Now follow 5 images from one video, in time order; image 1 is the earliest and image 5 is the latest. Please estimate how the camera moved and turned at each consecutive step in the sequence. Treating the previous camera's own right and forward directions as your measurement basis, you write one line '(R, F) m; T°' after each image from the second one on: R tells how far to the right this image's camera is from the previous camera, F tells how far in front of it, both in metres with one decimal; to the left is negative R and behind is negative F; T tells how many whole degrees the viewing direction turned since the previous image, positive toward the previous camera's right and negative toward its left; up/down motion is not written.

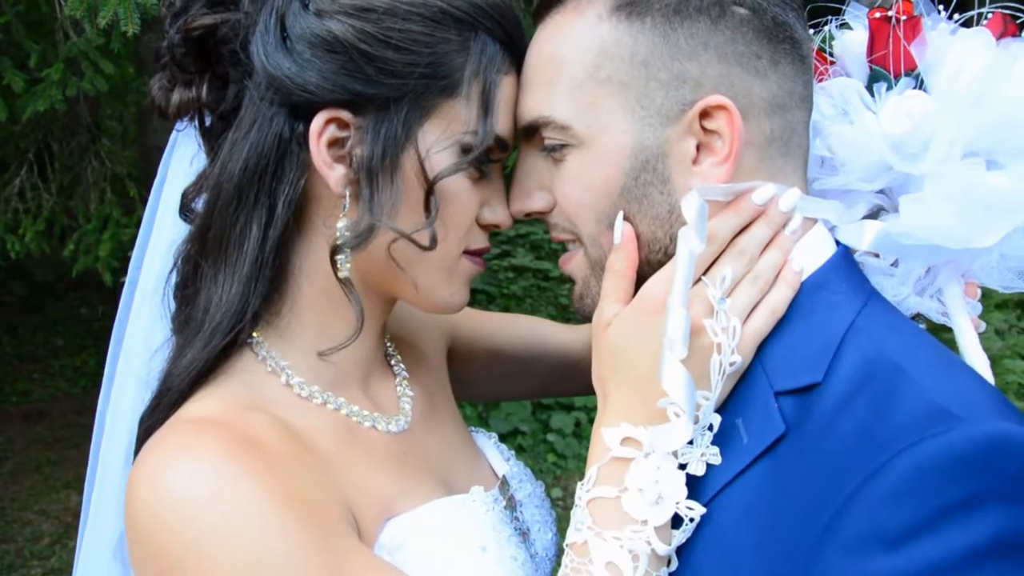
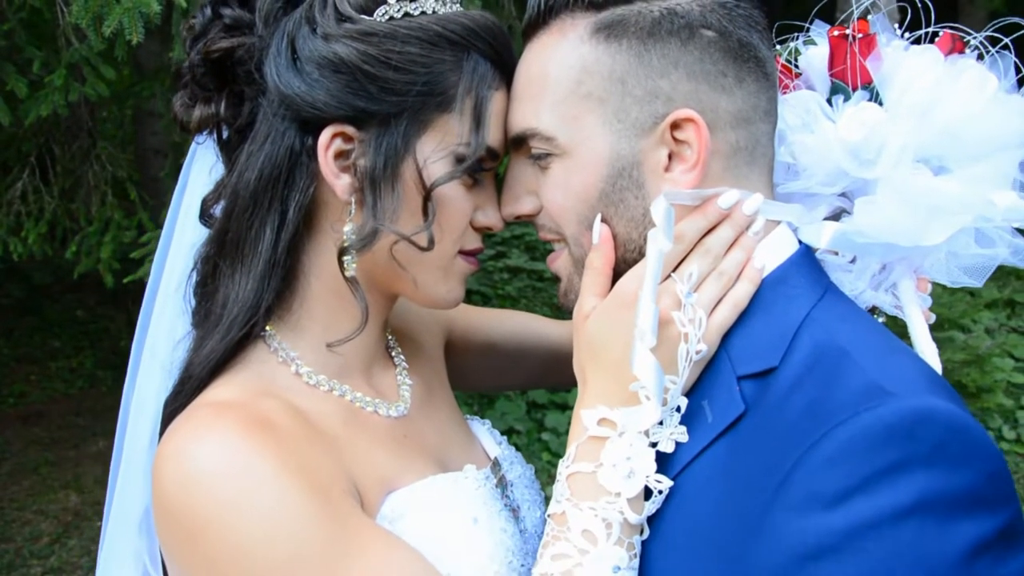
(0.0, -0.1) m; 0°
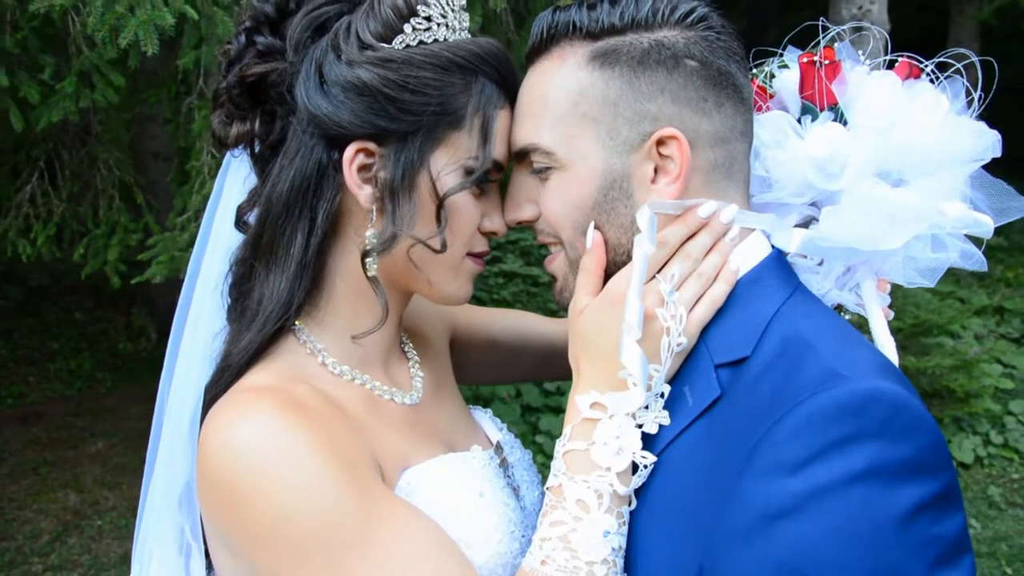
(0.0, -0.1) m; 0°
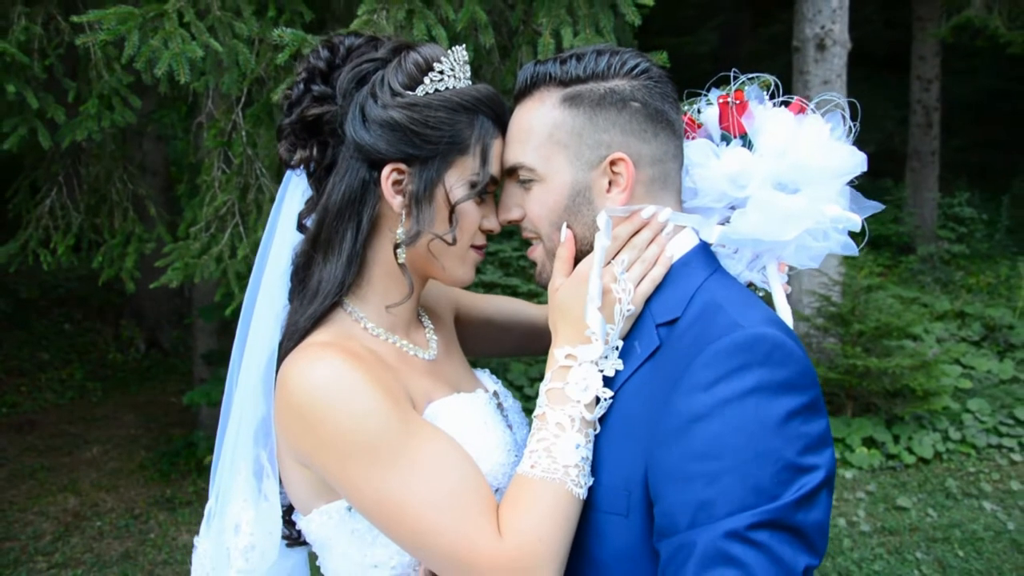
(0.0, -0.5) m; +1°
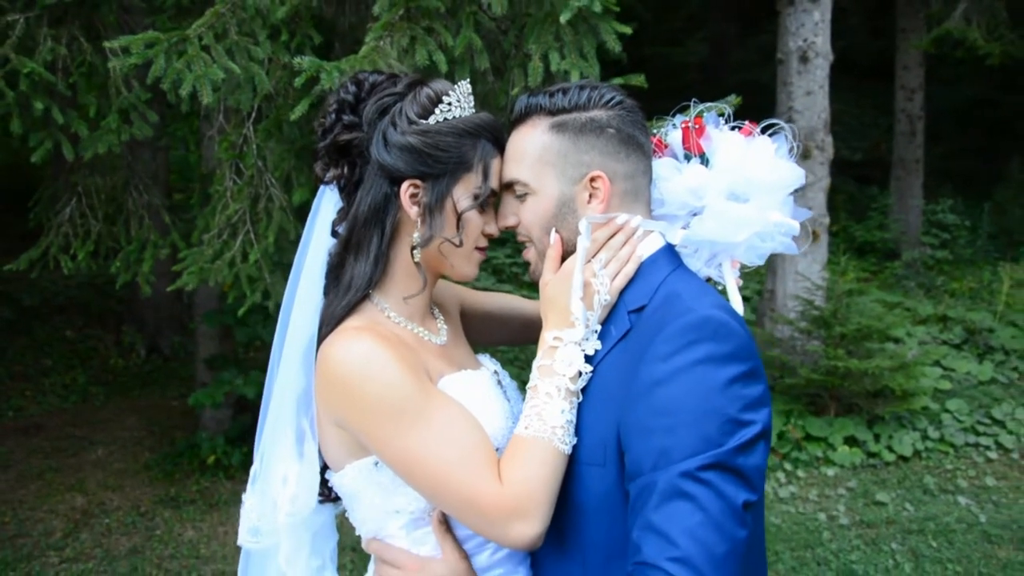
(0.0, -0.4) m; +1°
